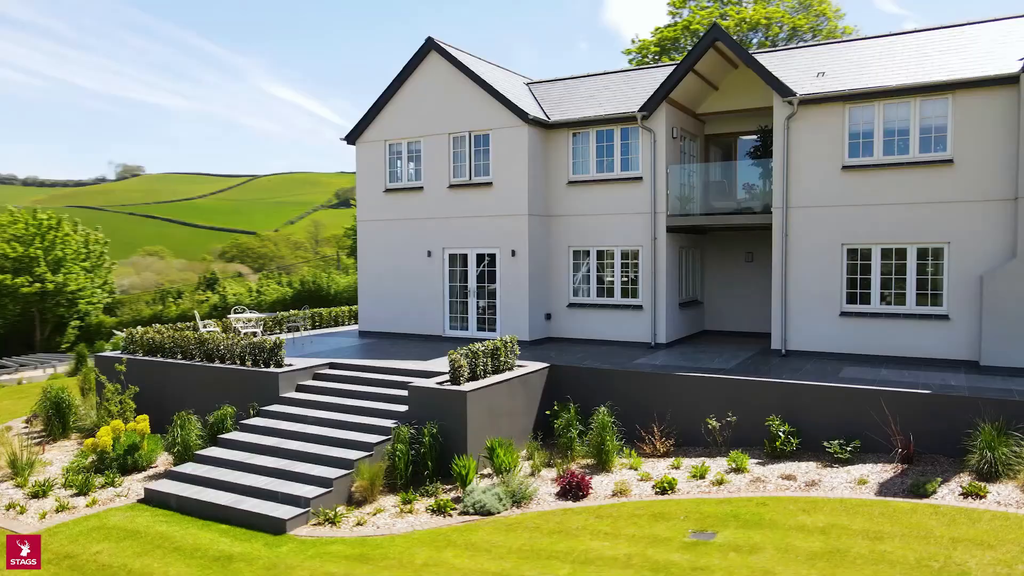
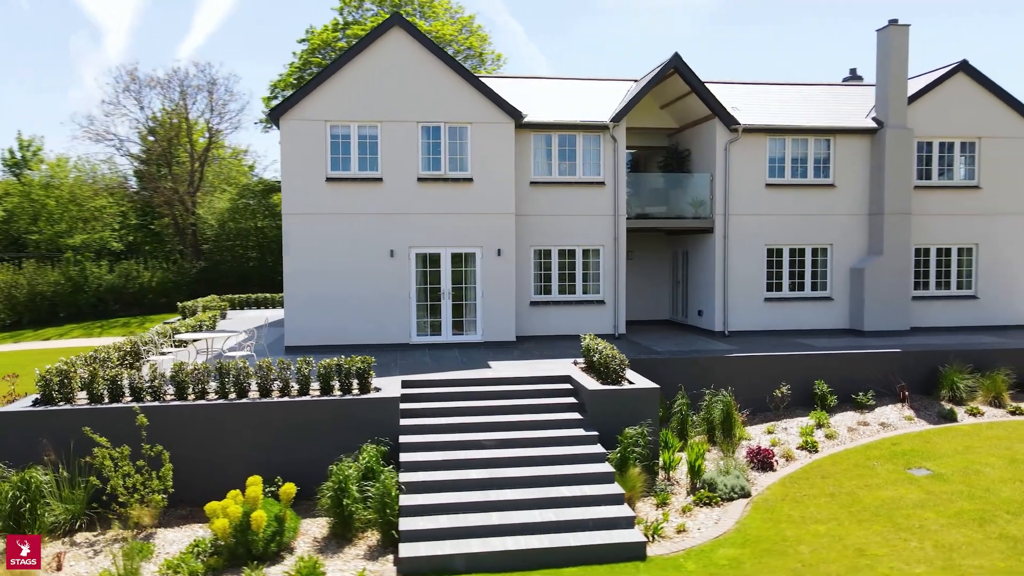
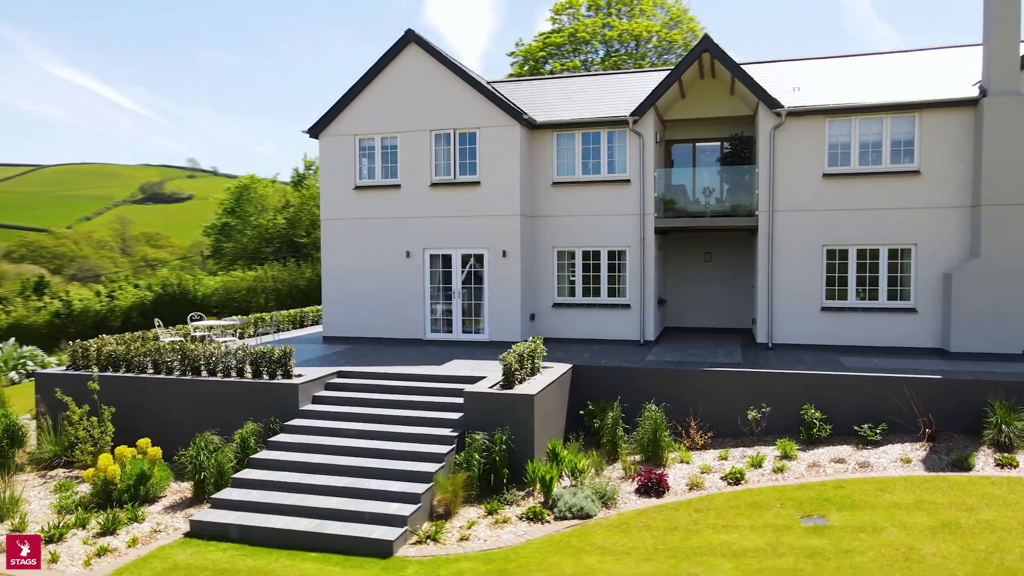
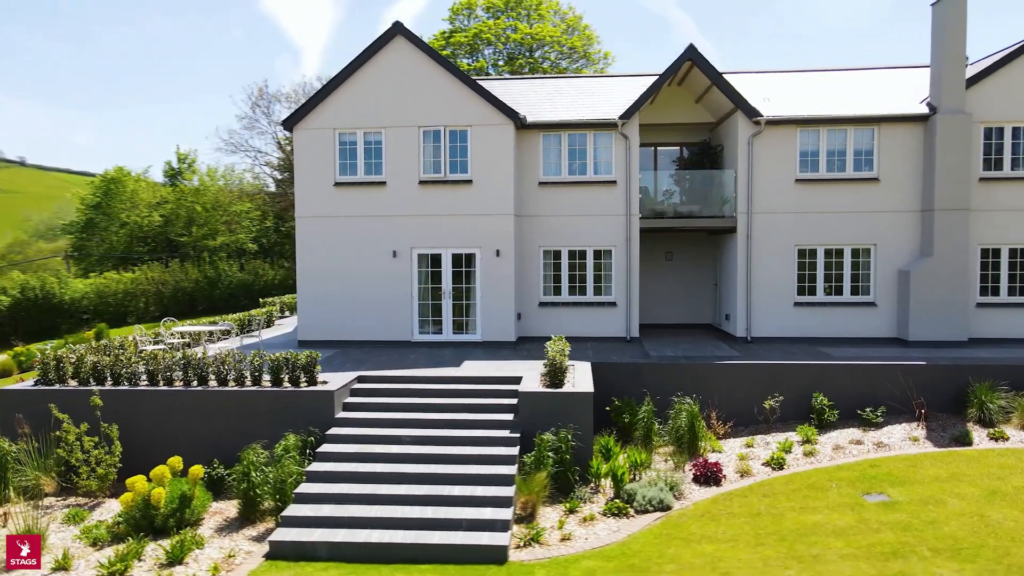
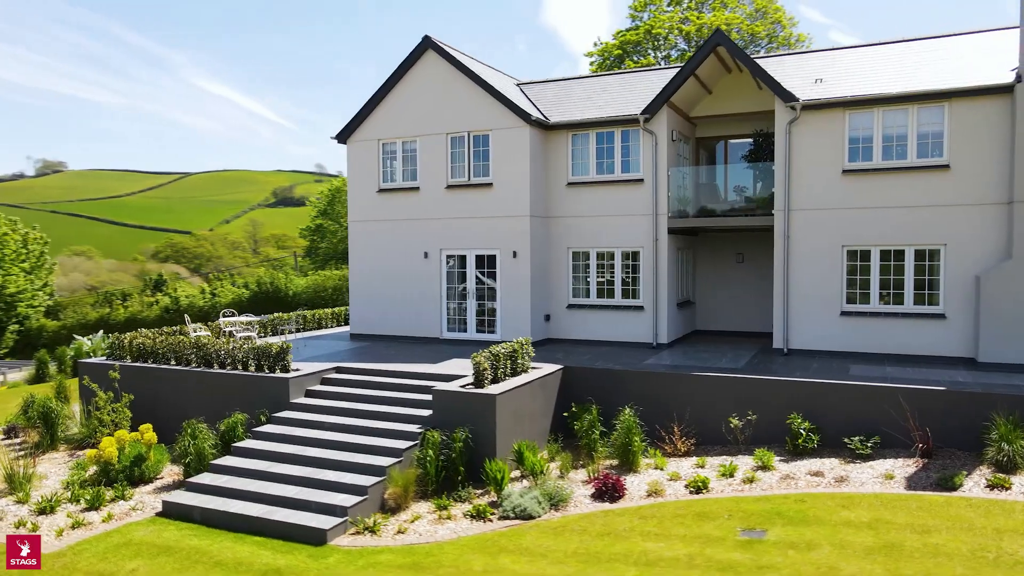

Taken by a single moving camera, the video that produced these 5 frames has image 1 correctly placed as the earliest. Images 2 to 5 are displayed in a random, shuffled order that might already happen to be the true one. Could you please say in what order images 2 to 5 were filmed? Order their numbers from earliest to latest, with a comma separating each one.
5, 3, 4, 2
